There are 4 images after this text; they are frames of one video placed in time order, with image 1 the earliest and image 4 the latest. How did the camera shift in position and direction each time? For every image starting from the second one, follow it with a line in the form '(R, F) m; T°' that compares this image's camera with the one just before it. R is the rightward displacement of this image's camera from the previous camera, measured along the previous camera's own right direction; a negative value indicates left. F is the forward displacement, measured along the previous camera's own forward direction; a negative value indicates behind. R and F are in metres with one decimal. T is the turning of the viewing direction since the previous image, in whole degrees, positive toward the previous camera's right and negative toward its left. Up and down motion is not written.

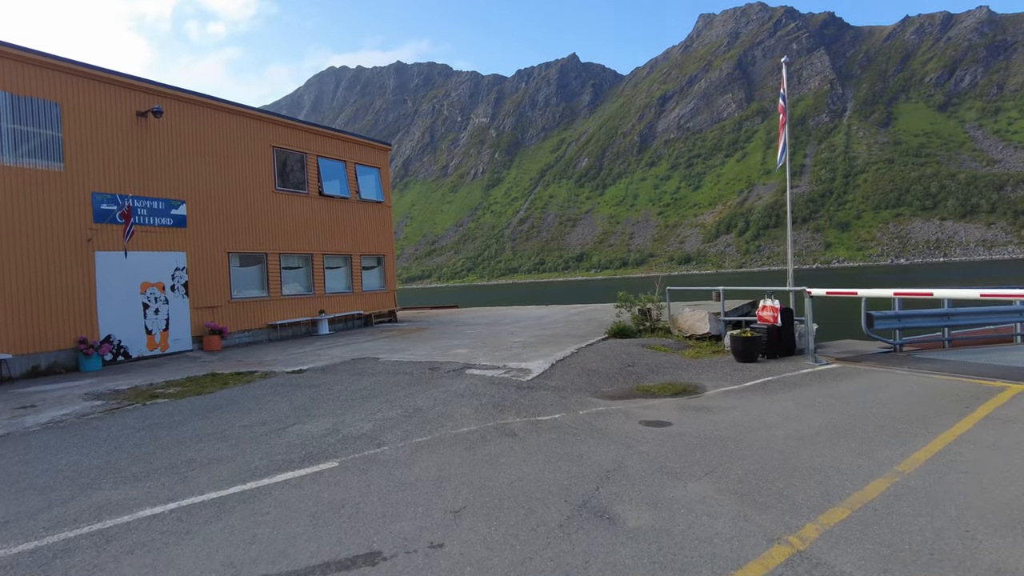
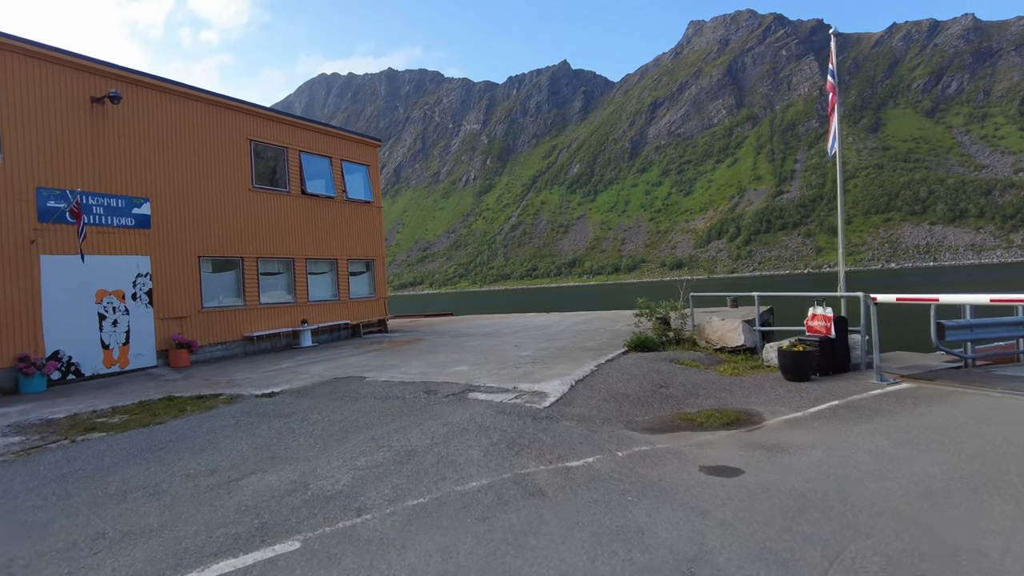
(-0.2, +1.5) m; +1°
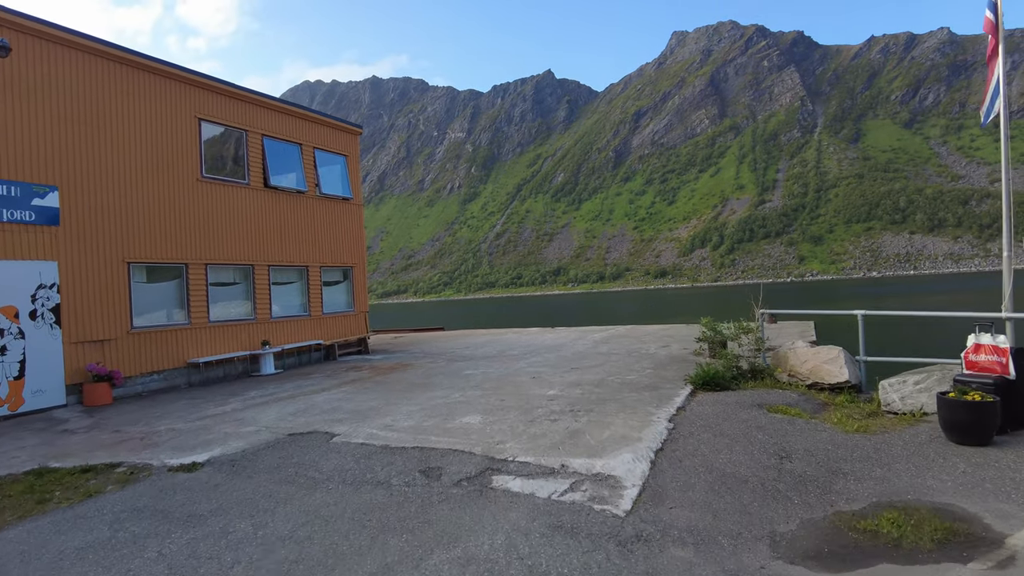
(-0.5, +2.8) m; +1°
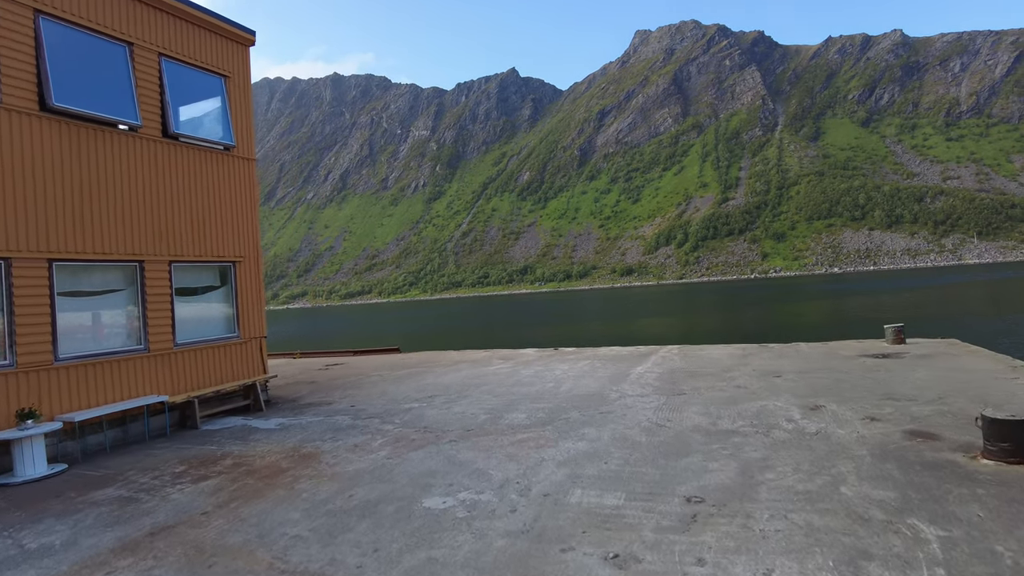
(-0.4, +6.2) m; +3°
